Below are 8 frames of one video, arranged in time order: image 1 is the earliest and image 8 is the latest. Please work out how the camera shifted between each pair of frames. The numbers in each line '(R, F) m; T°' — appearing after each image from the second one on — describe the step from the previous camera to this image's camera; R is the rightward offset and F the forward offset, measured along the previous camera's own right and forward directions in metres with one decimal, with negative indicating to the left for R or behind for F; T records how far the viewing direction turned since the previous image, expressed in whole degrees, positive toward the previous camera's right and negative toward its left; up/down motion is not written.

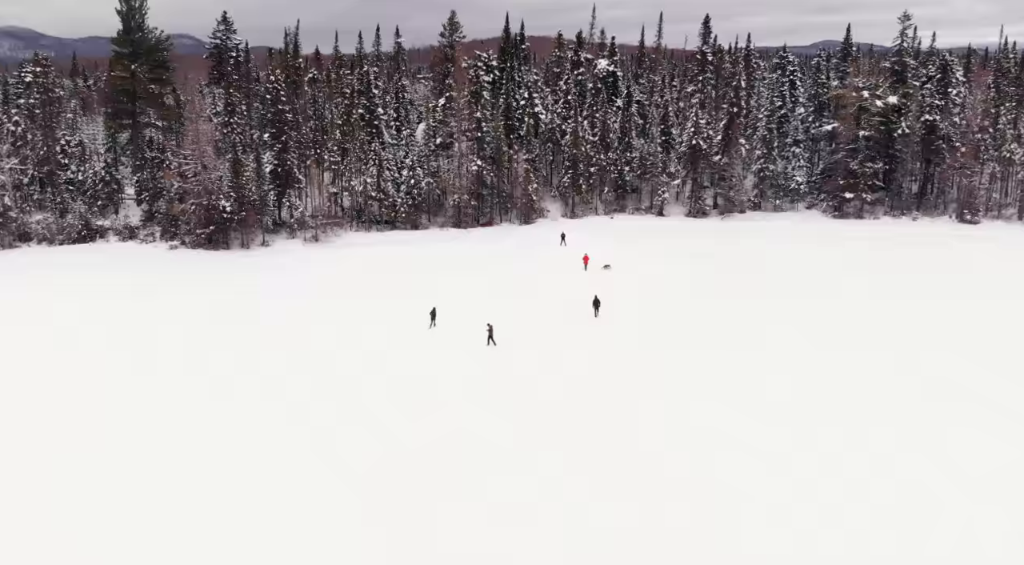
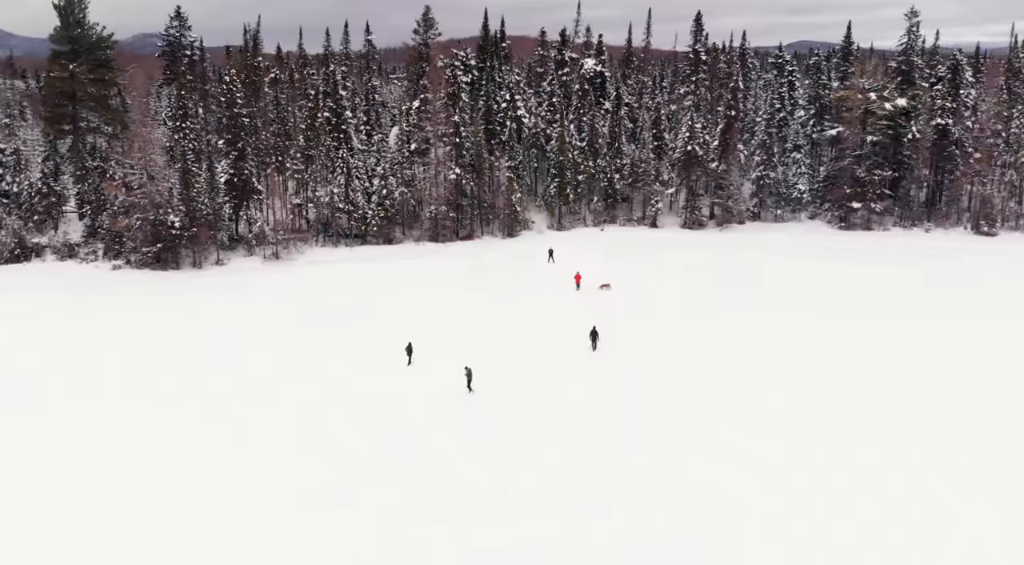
(-0.4, +7.0) m; +2°
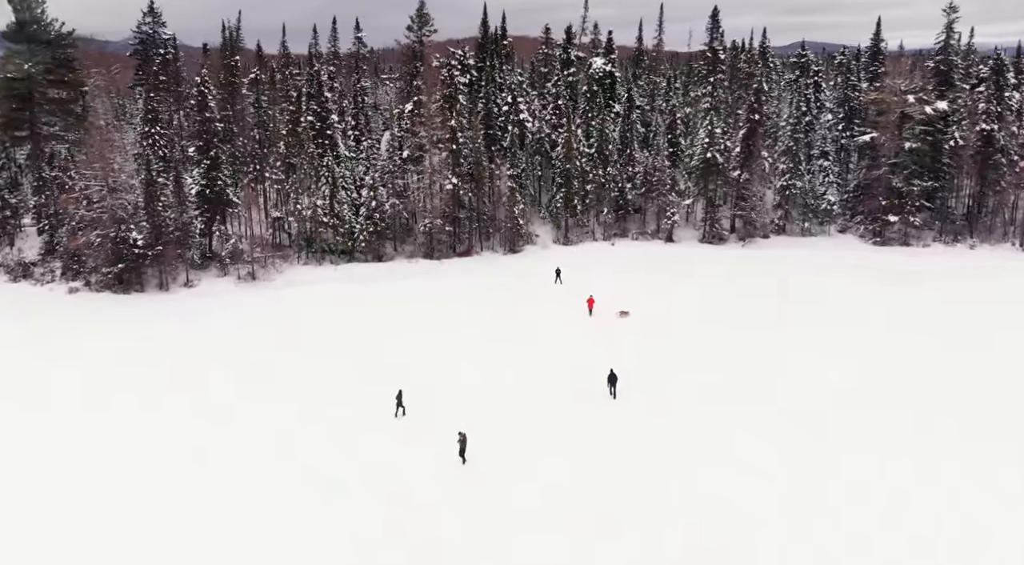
(-0.2, +7.1) m; 0°
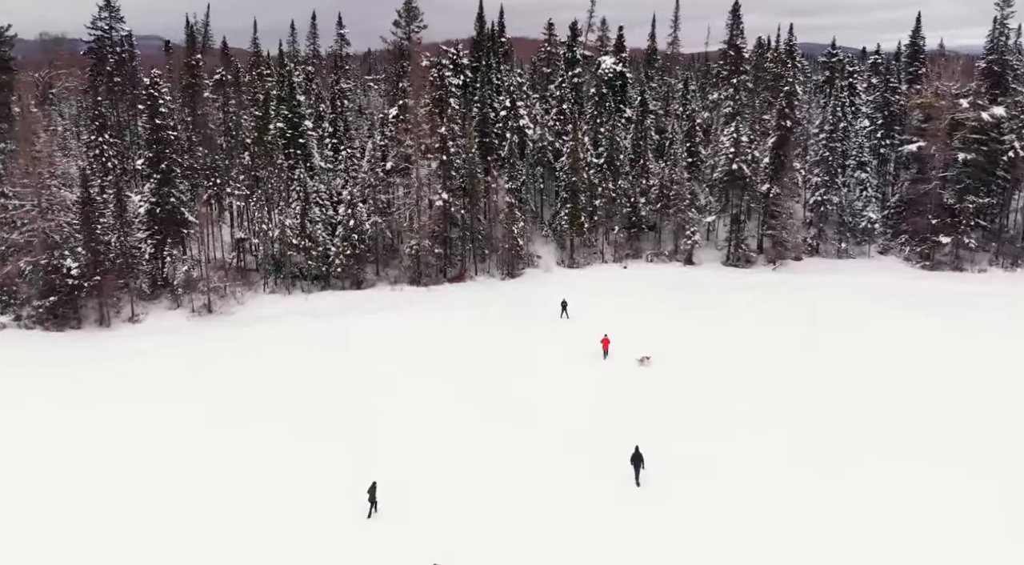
(+0.1, +8.8) m; 0°
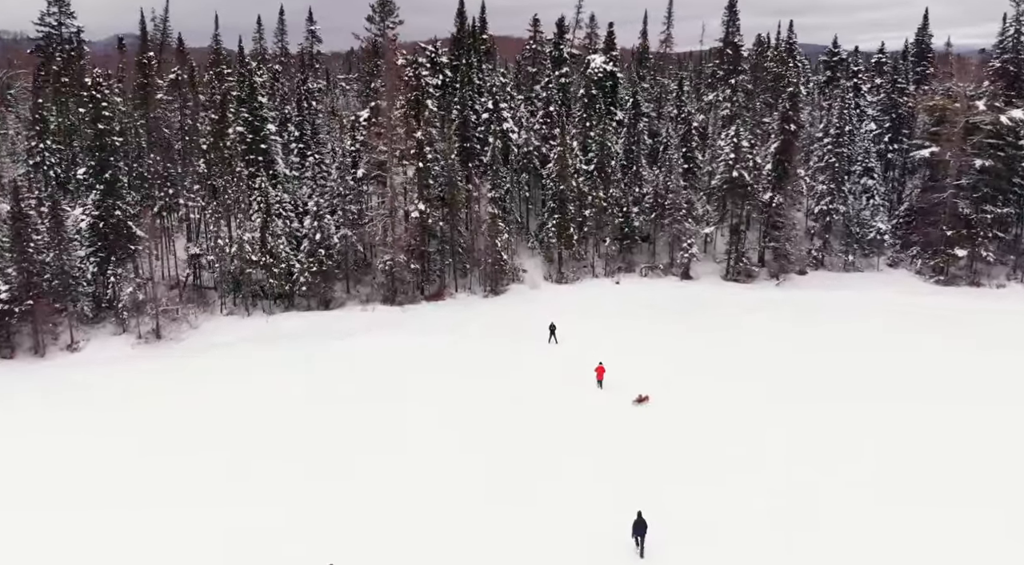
(+0.2, +5.1) m; +1°
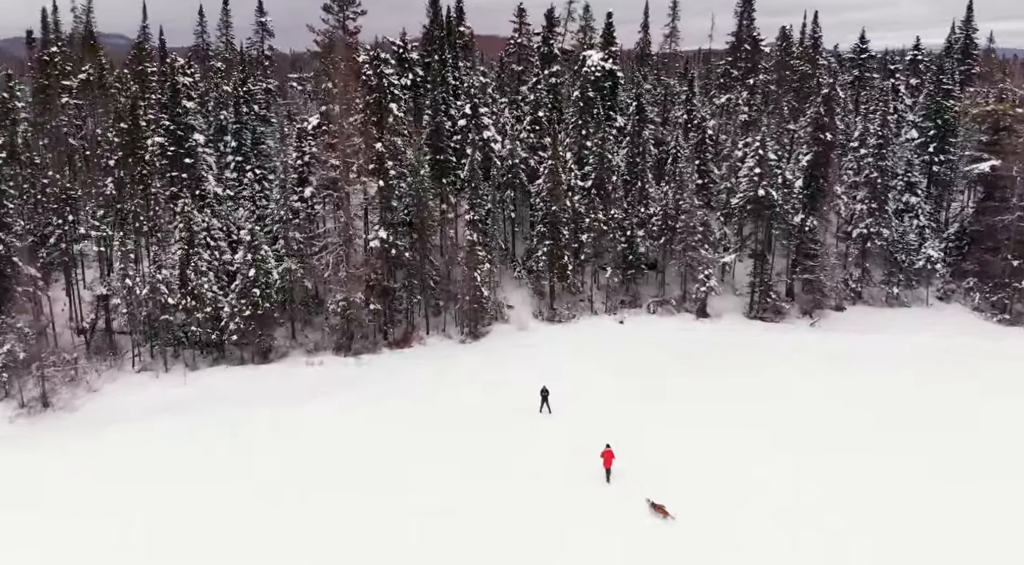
(+0.3, +10.2) m; +1°
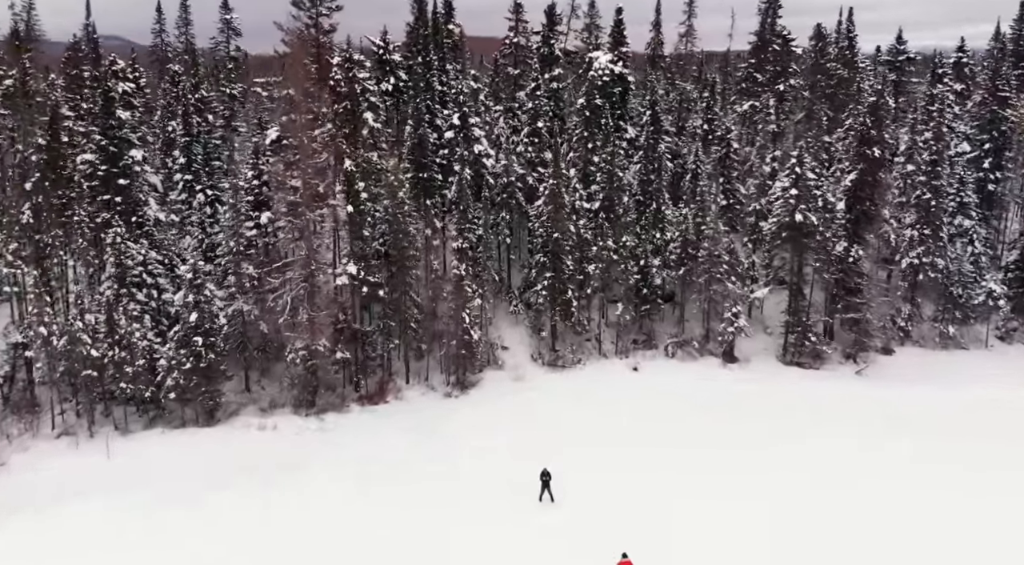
(+0.3, +7.3) m; 0°
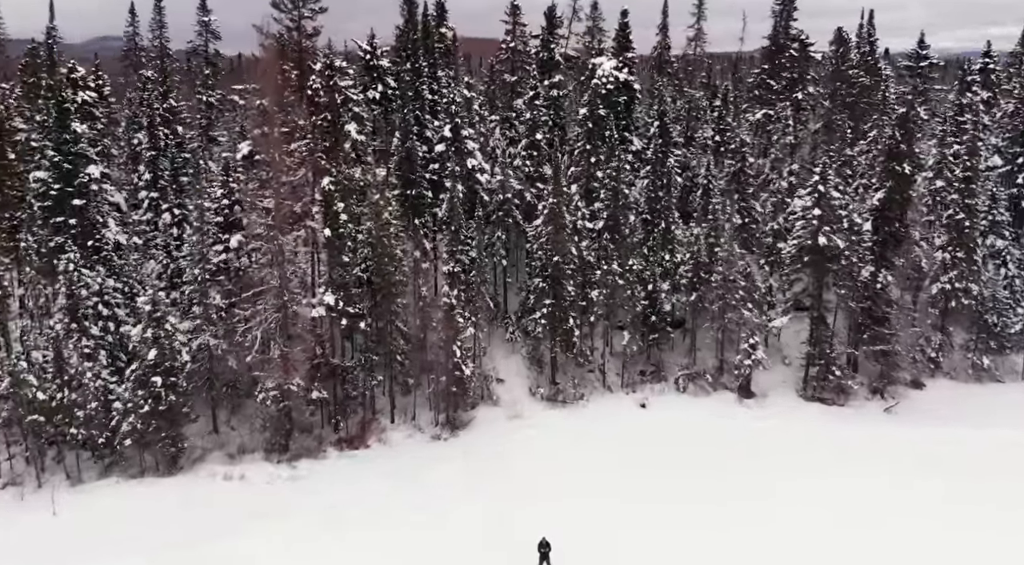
(+0.2, +3.7) m; 0°
